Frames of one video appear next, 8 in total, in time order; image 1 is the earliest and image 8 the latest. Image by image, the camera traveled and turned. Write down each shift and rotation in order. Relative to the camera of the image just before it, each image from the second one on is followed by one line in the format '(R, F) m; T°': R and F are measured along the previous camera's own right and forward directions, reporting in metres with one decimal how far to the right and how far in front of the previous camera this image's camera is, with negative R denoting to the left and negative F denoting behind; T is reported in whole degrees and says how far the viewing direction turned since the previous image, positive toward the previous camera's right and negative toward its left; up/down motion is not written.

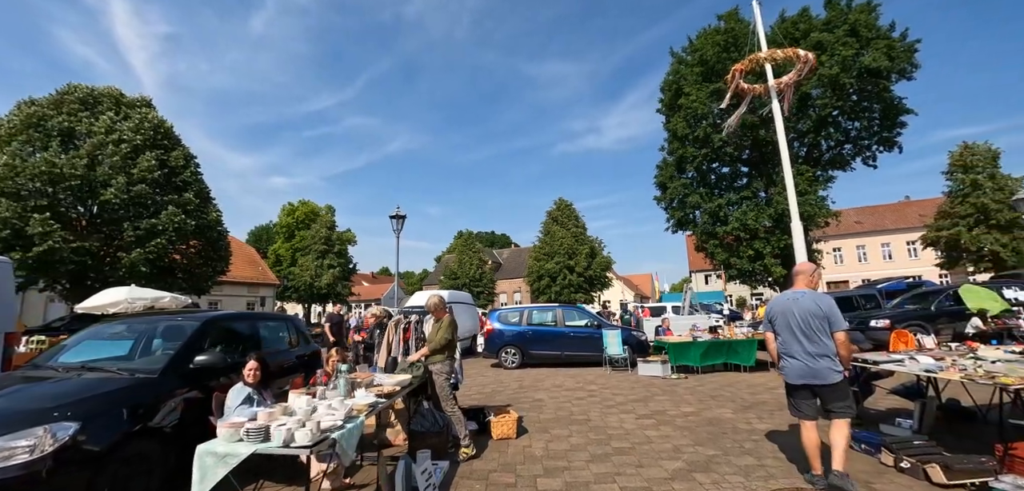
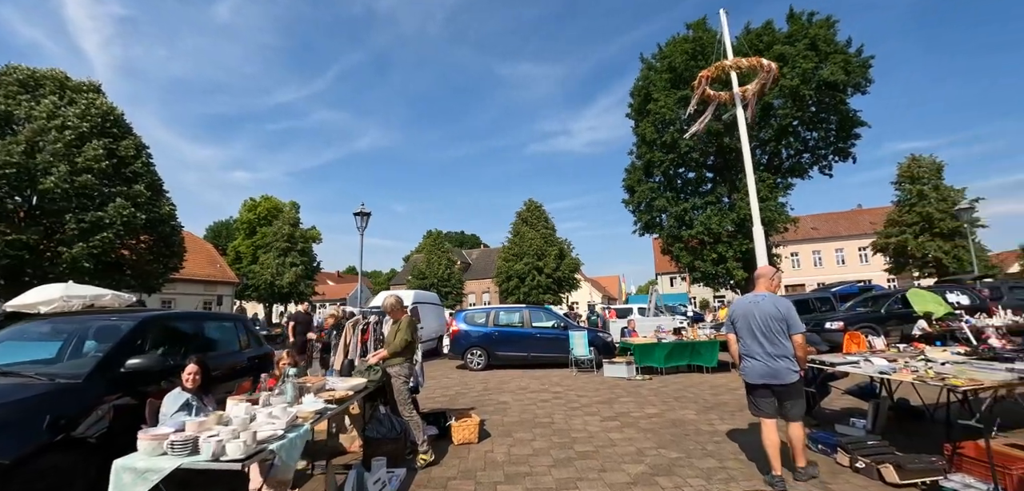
(+0.1, +0.1) m; +4°
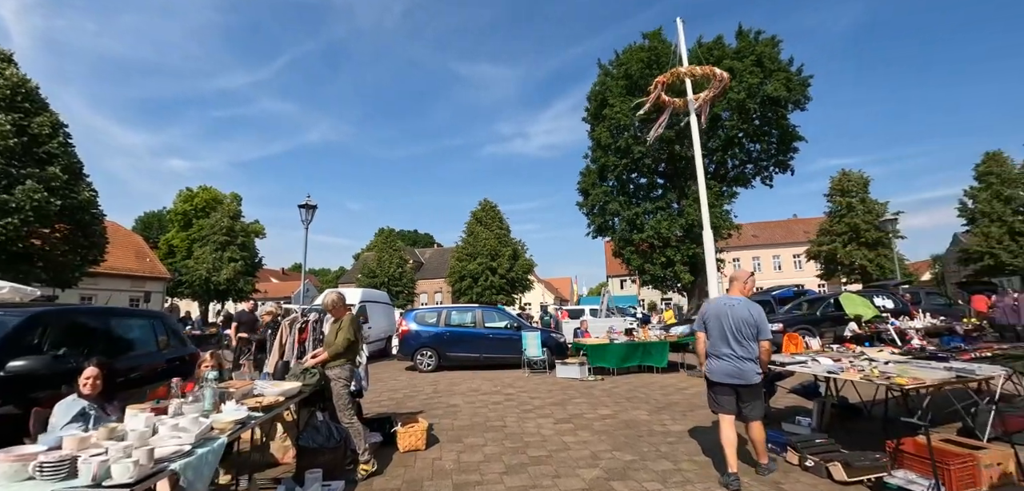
(0.0, +0.2) m; +5°
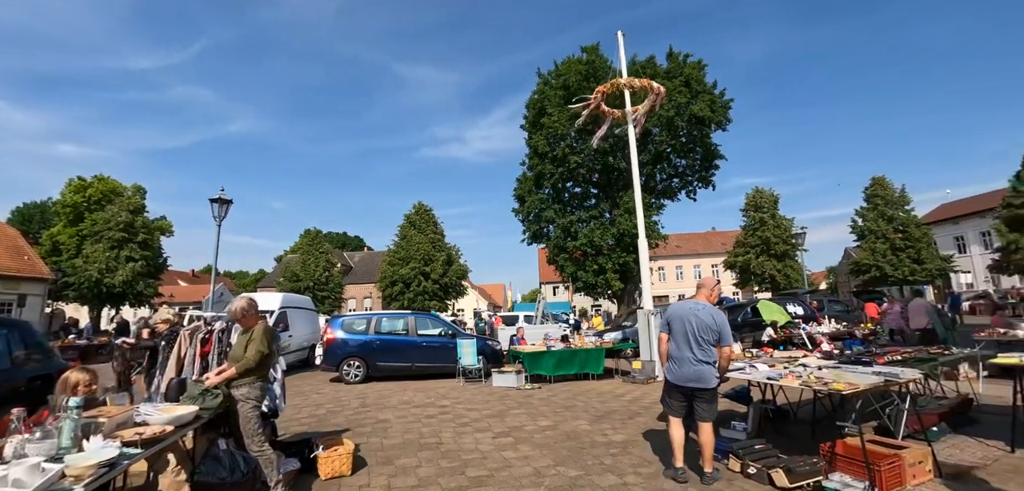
(-0.1, +0.3) m; +8°
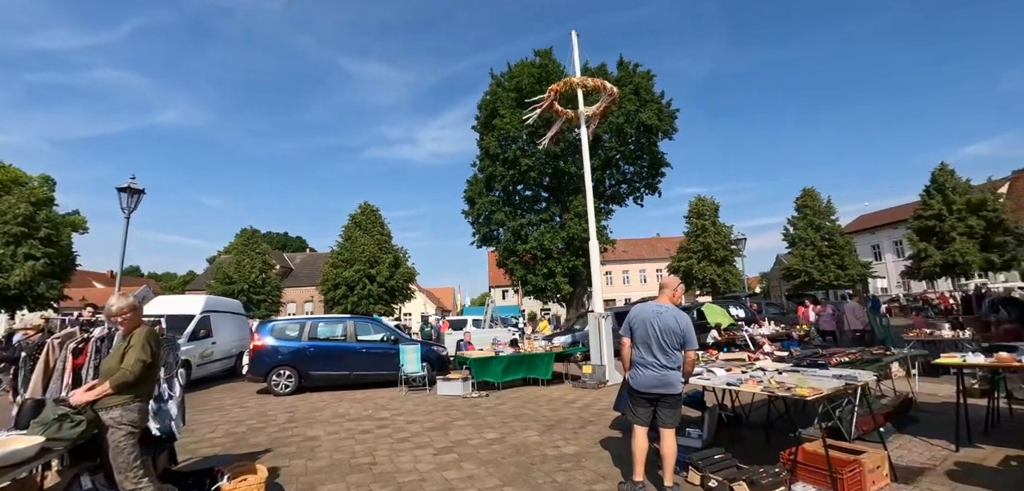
(0.0, +0.5) m; +6°
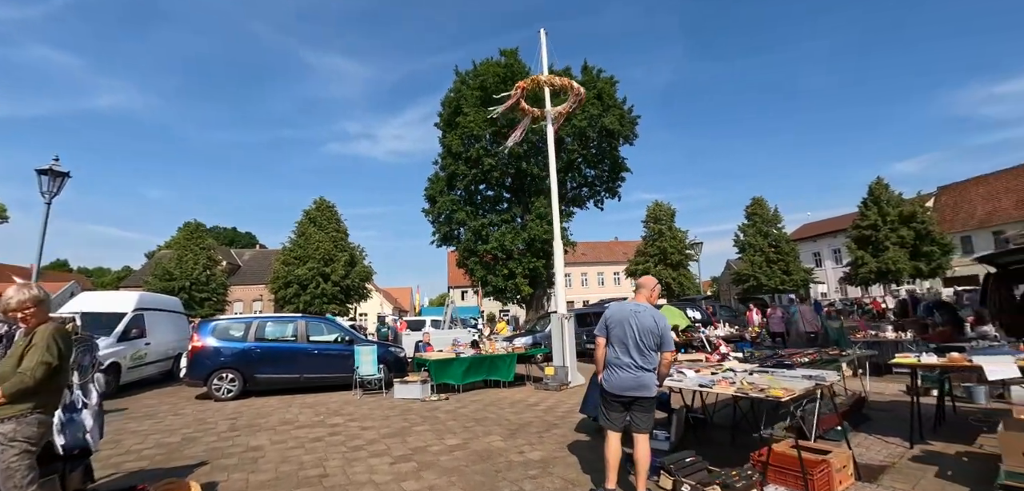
(-0.1, +0.3) m; +5°
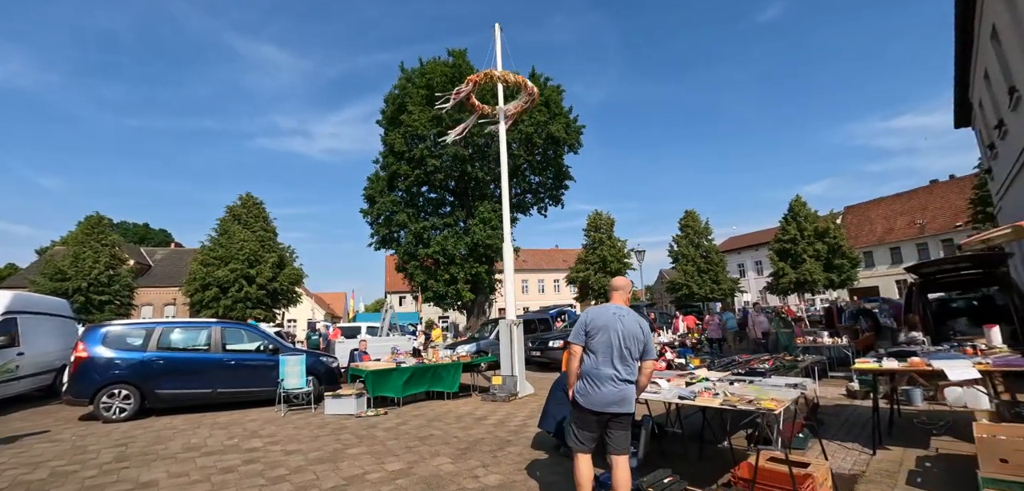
(-0.2, +0.6) m; +7°
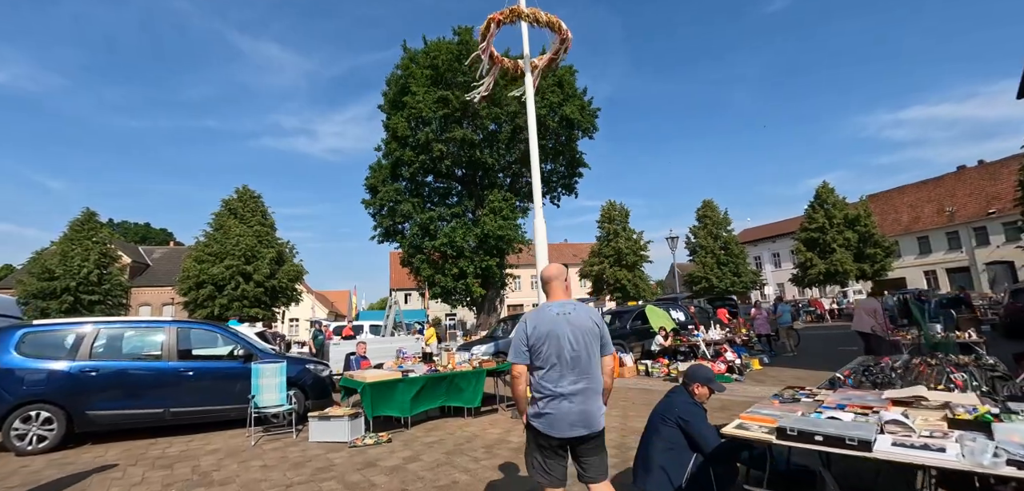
(-0.5, +2.1) m; -1°
